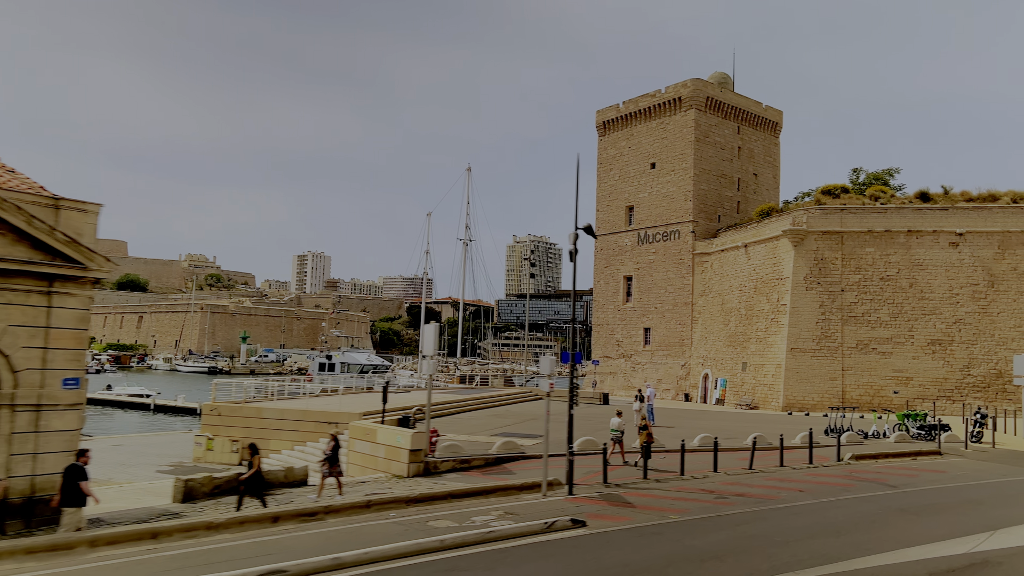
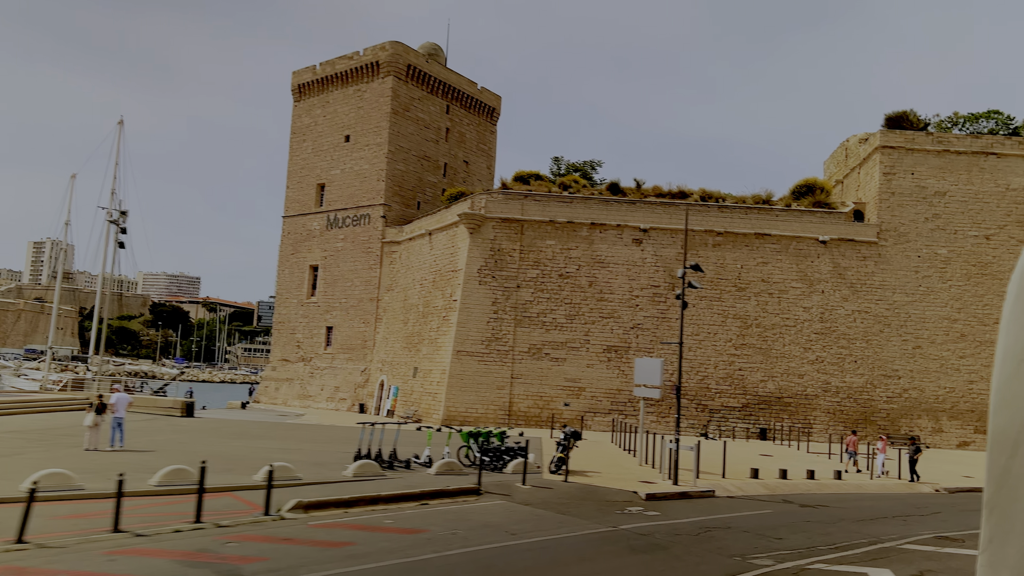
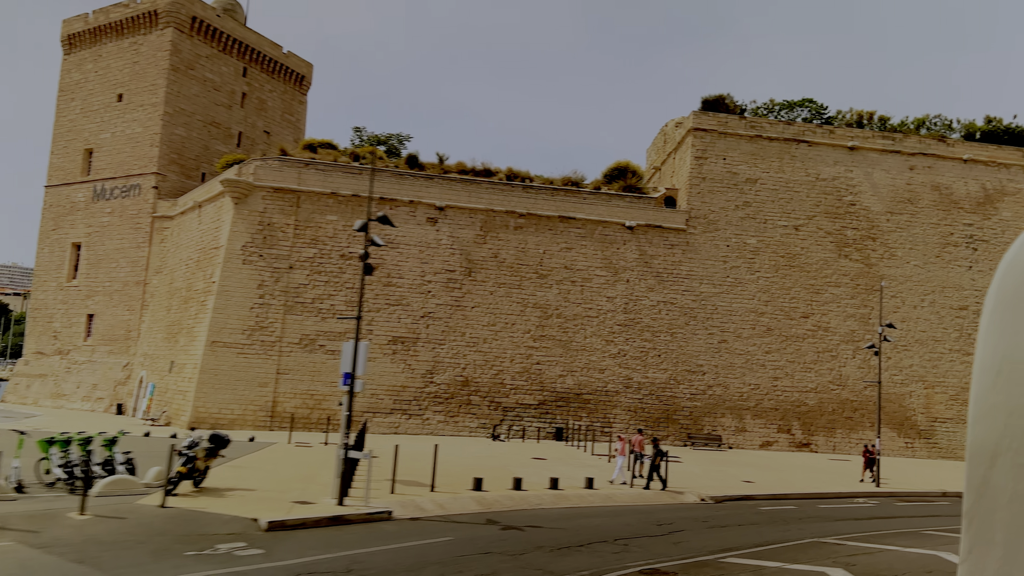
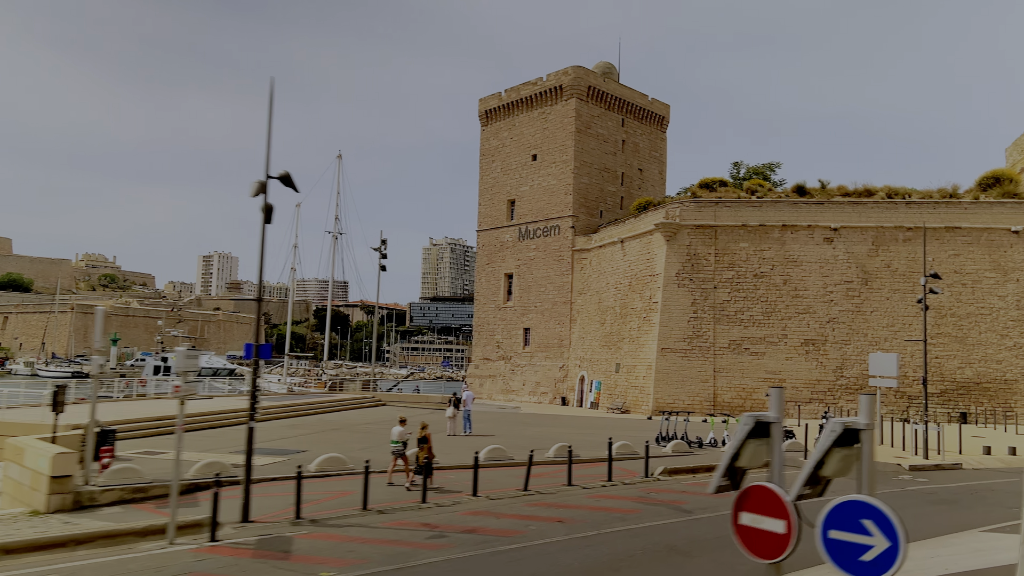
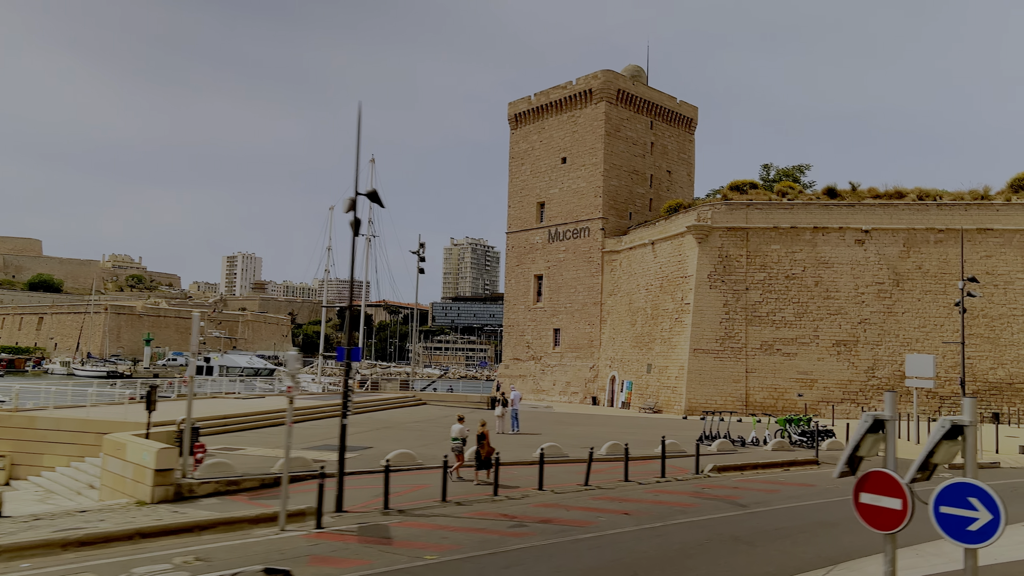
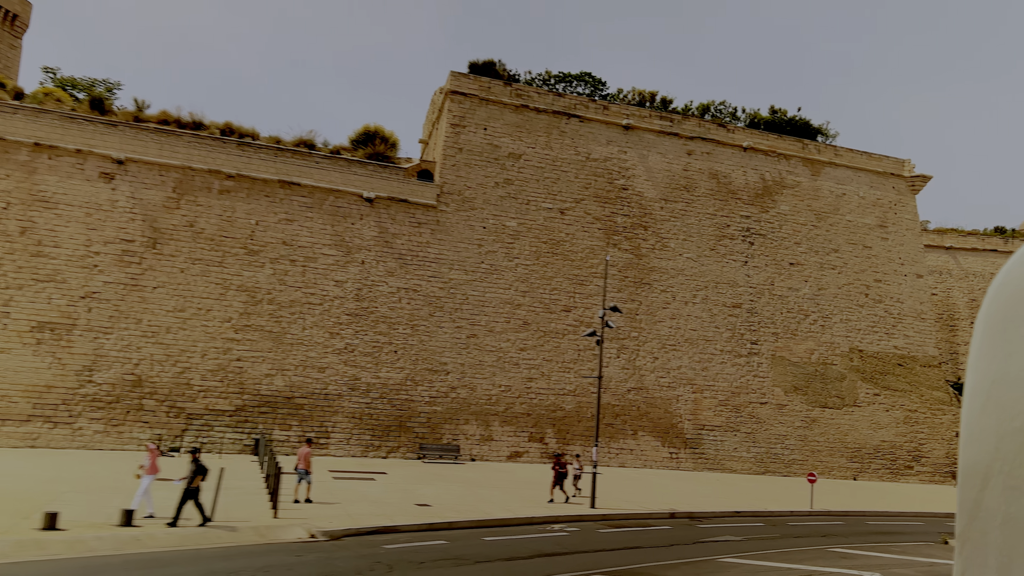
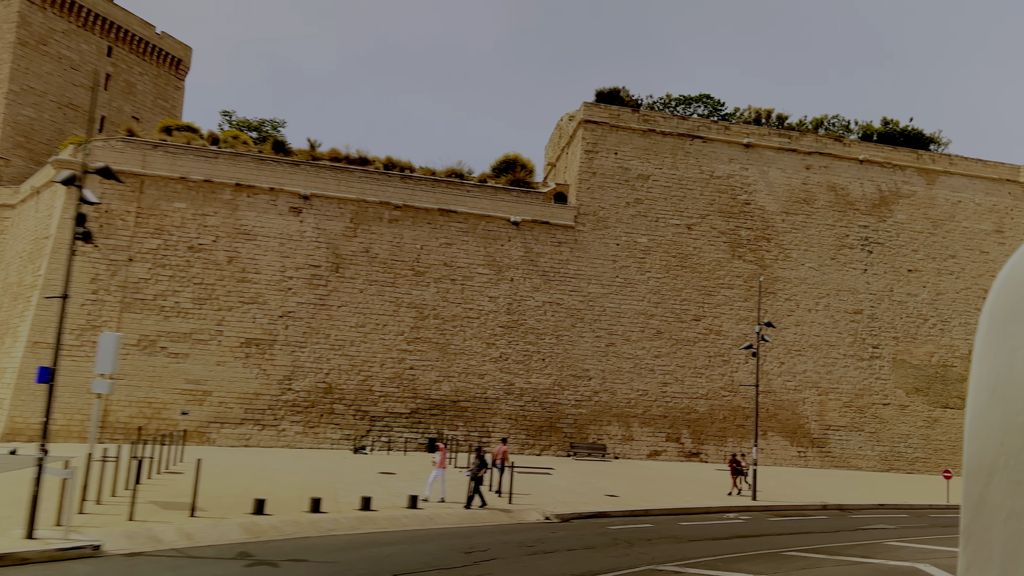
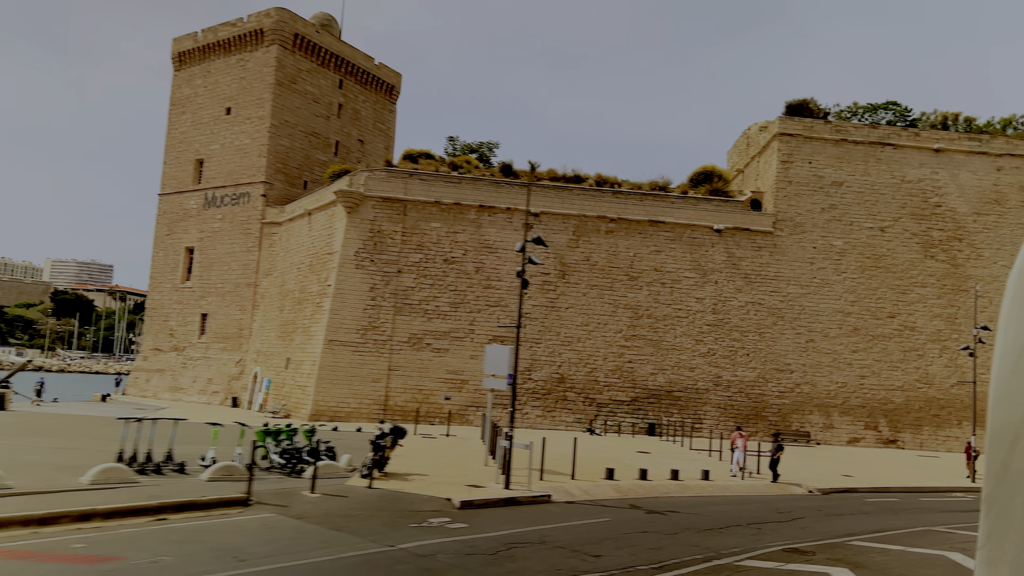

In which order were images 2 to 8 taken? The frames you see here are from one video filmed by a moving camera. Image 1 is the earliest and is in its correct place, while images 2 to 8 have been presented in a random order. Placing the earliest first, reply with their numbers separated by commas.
5, 4, 2, 8, 3, 7, 6
